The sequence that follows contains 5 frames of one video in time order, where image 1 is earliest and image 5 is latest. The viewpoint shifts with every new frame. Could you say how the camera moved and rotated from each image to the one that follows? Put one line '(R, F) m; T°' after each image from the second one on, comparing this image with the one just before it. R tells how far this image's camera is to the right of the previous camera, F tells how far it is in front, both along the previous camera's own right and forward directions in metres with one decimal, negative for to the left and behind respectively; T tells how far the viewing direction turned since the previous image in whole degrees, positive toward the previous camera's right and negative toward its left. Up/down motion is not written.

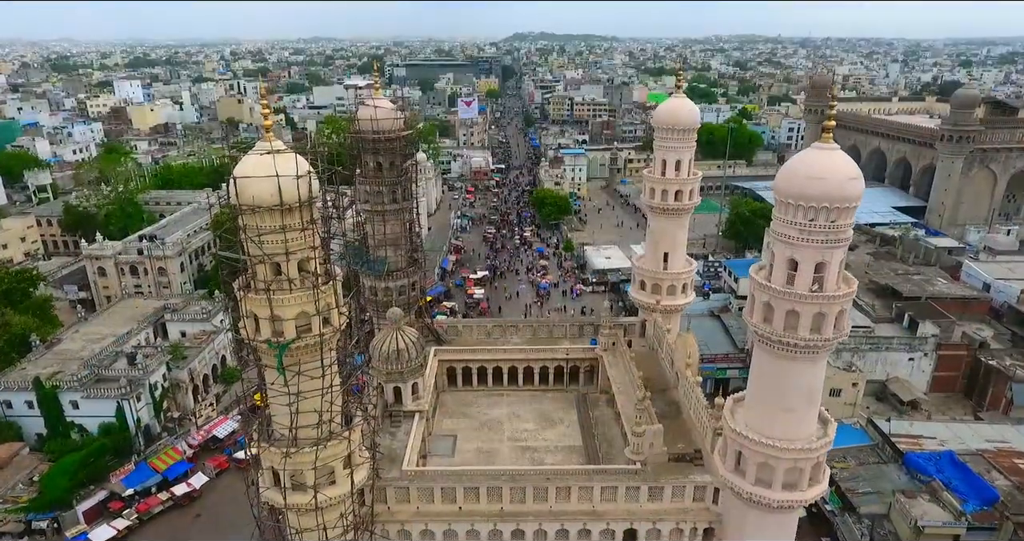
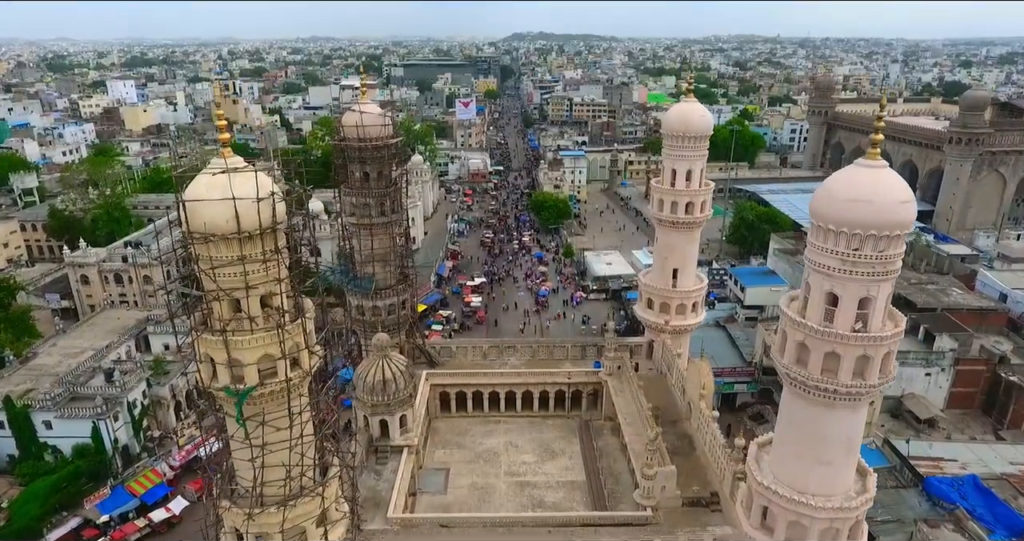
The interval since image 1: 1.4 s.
(0.0, +1.5) m; 0°
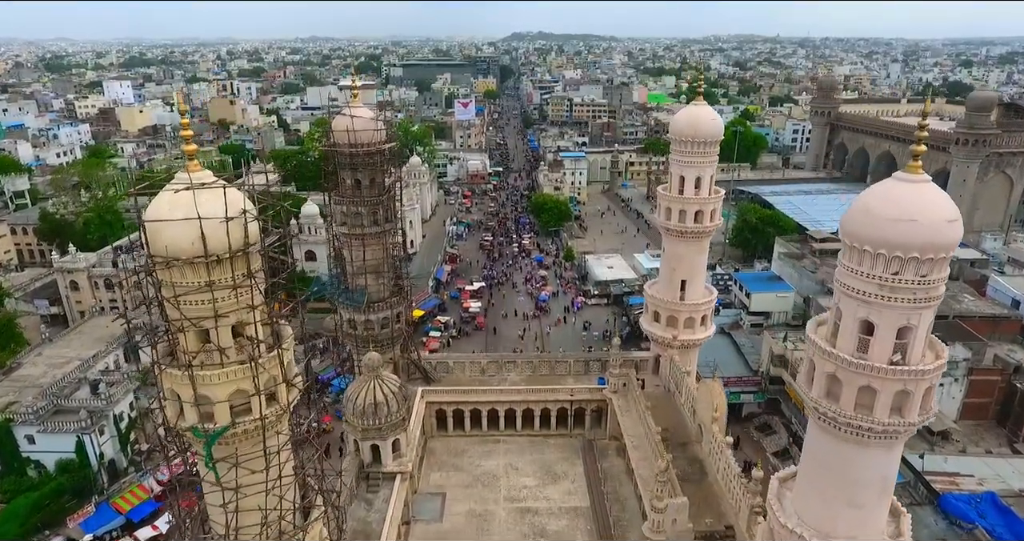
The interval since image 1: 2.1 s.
(0.0, +1.0) m; 0°
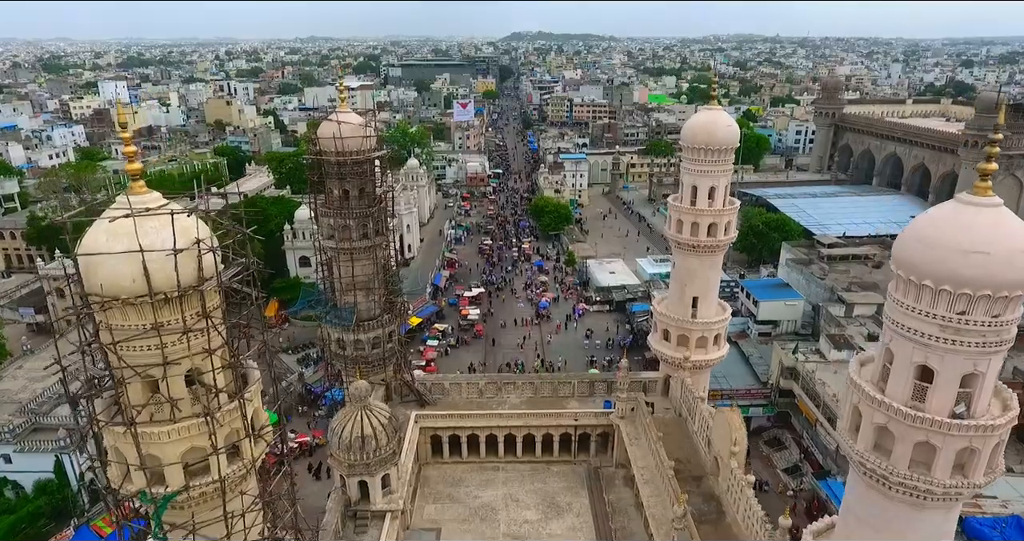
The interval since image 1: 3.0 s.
(0.0, +1.2) m; 0°
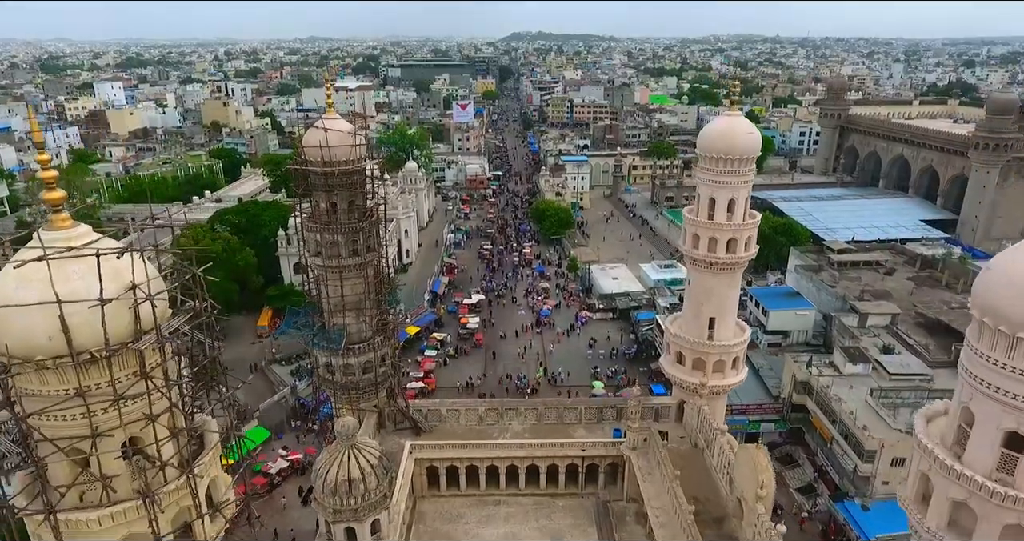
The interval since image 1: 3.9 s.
(-0.1, +1.3) m; 0°
